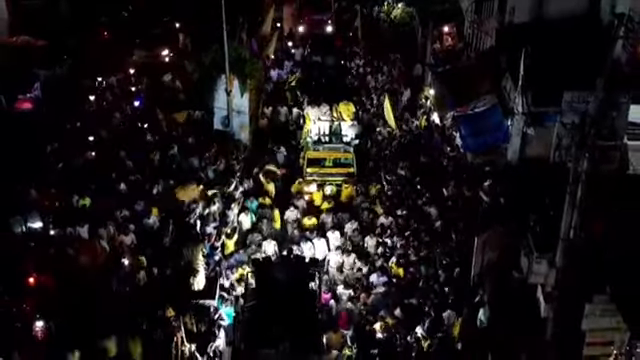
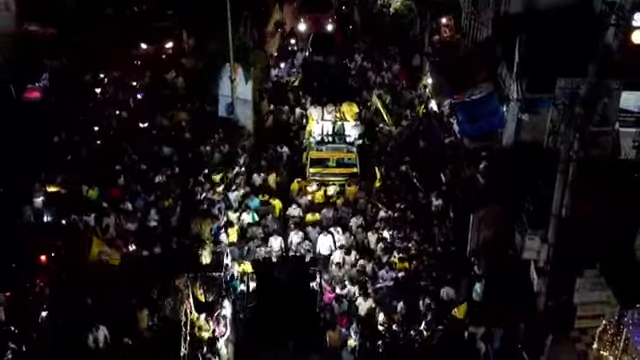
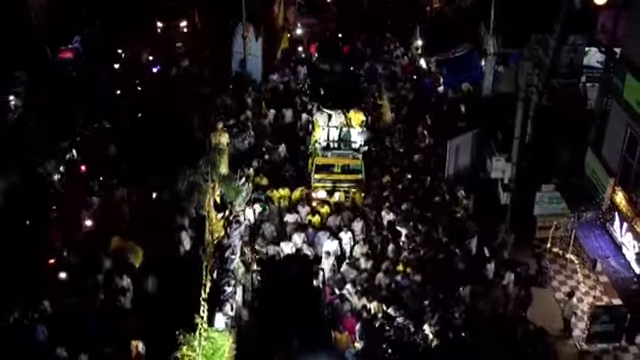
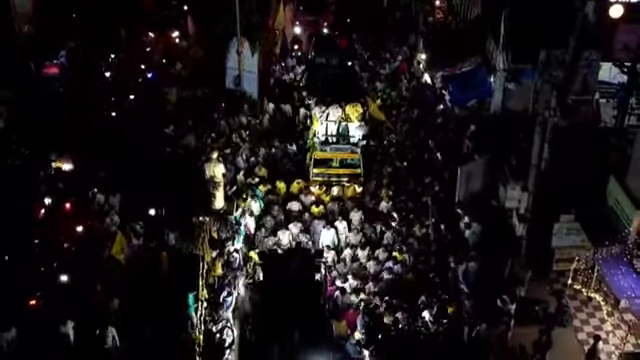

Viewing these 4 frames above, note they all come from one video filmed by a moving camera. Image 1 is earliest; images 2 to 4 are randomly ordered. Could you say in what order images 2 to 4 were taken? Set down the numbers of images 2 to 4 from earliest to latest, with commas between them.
2, 4, 3
